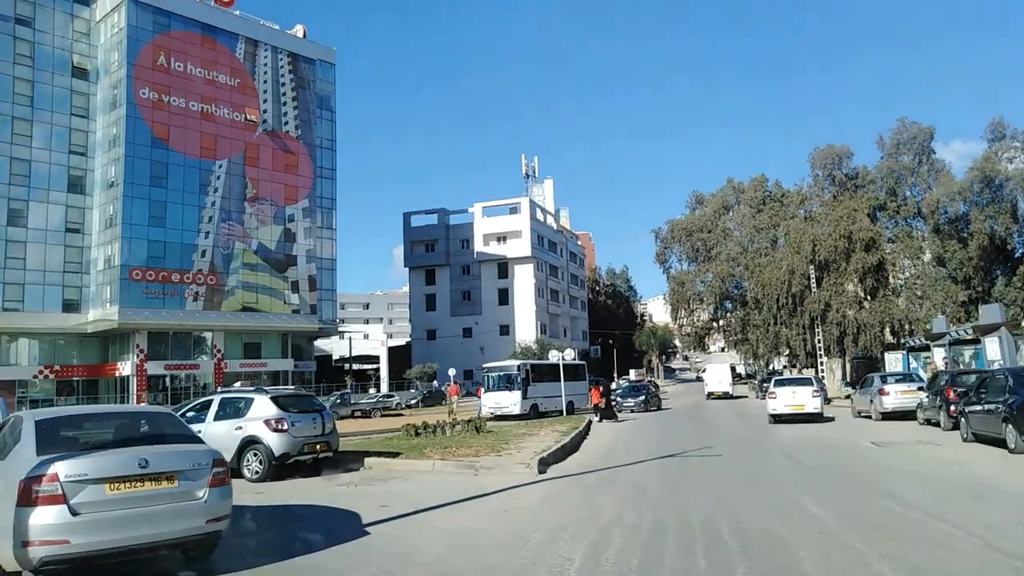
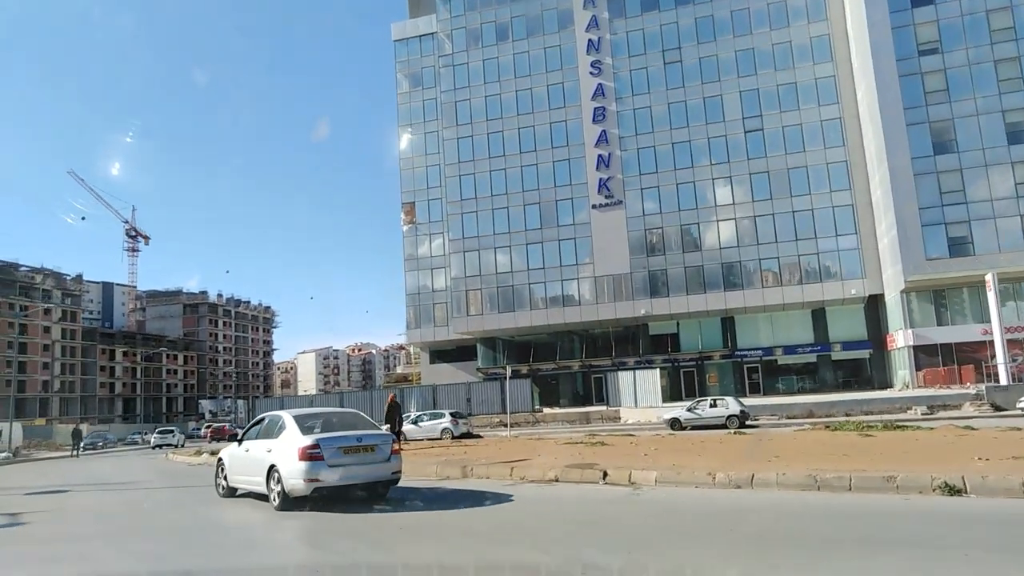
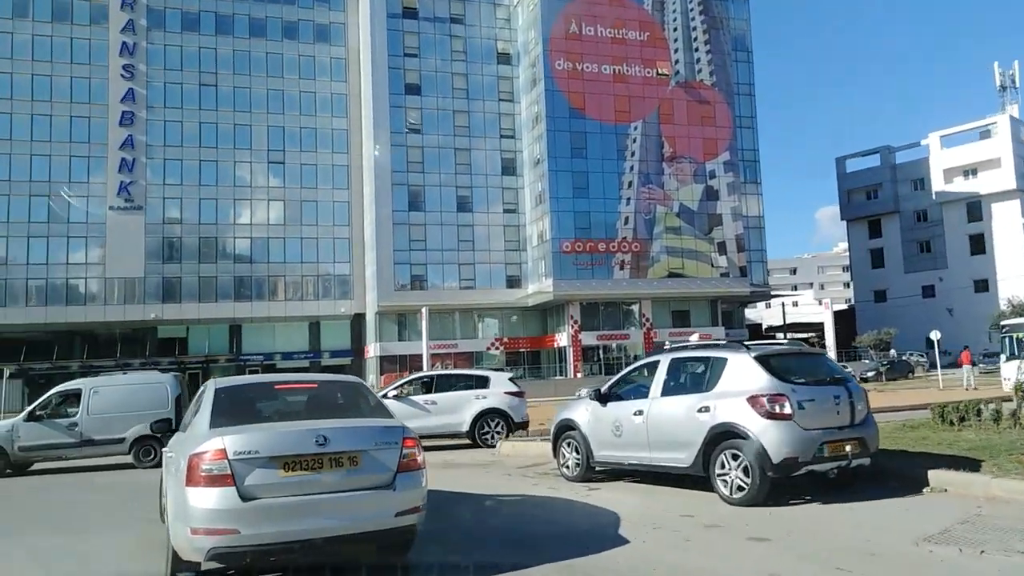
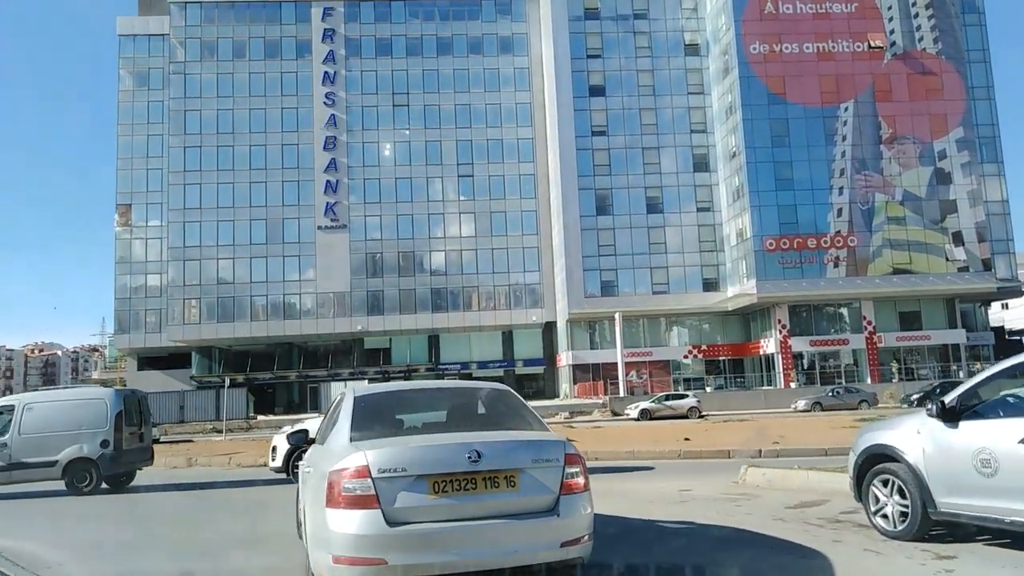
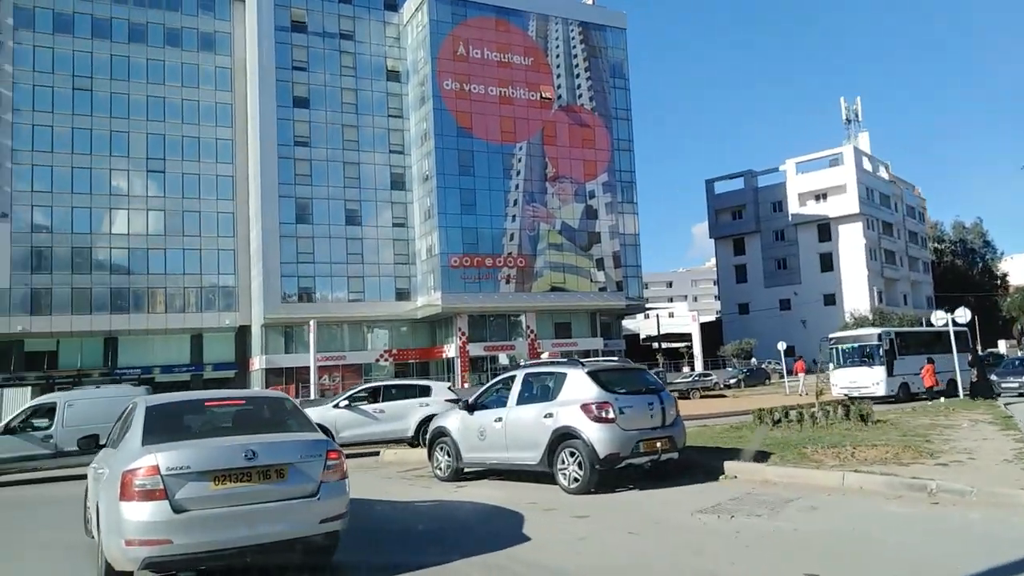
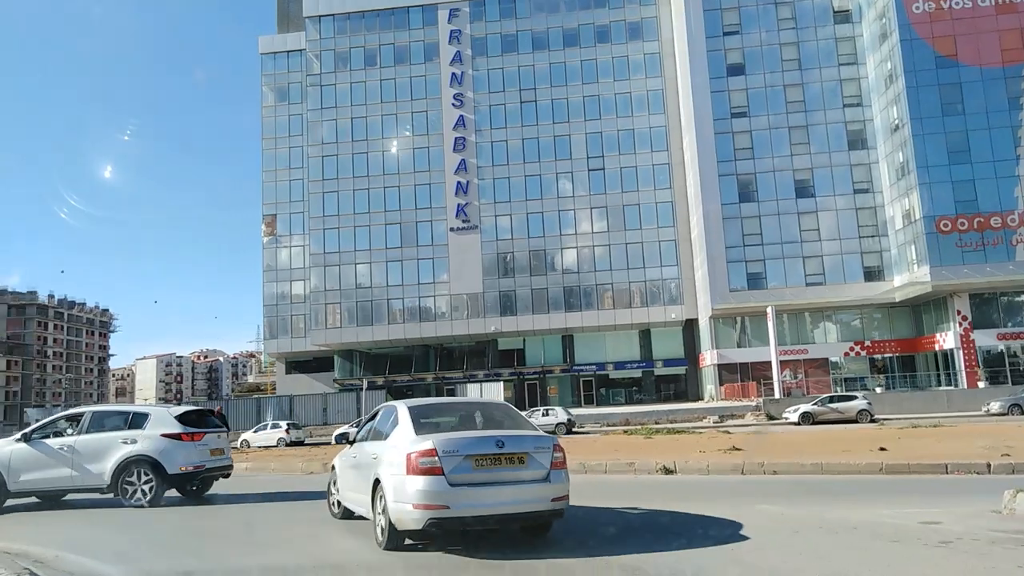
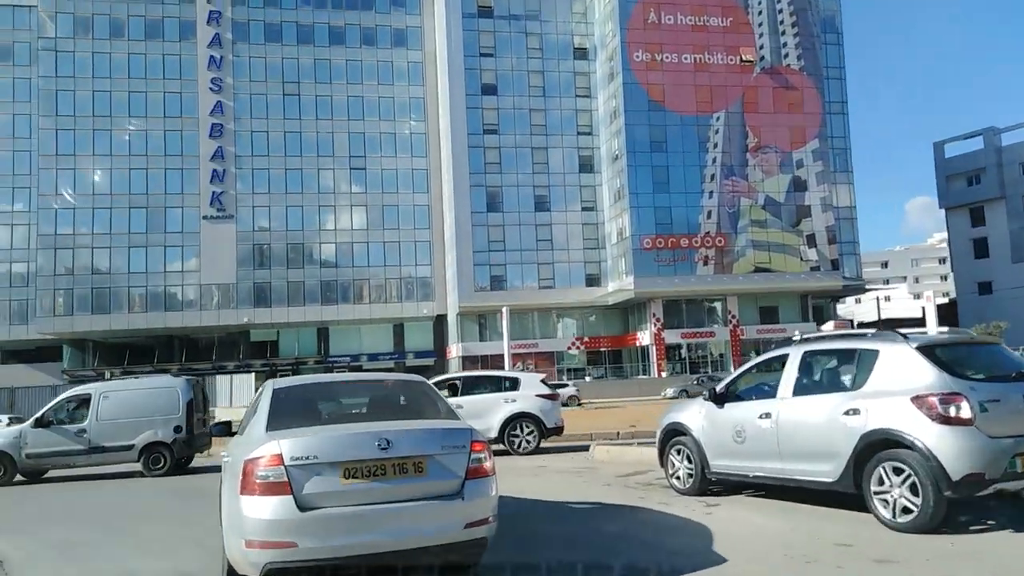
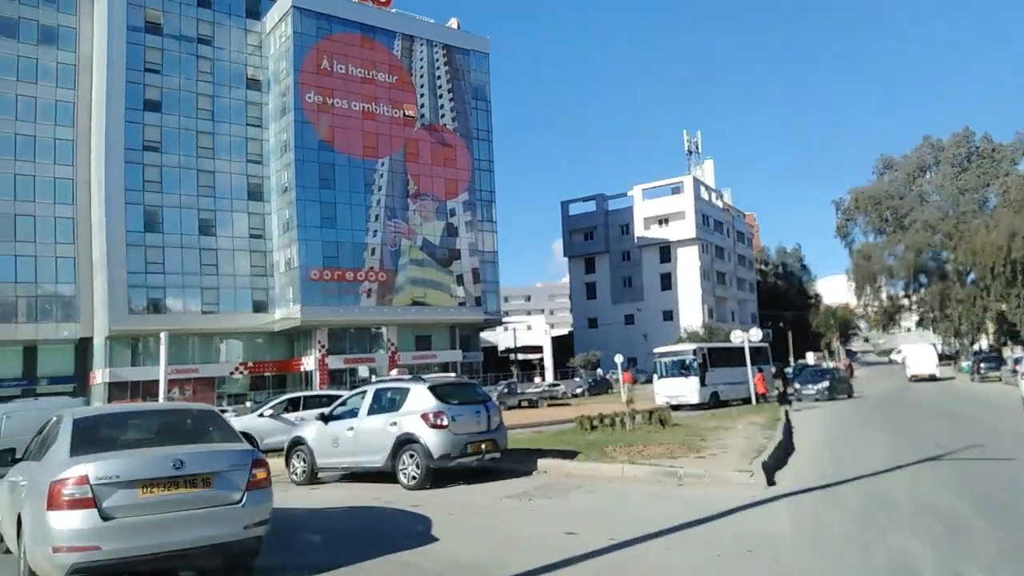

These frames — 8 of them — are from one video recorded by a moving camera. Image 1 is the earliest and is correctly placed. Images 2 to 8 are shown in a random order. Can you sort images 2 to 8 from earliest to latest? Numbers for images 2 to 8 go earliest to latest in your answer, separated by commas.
8, 5, 3, 7, 4, 6, 2
